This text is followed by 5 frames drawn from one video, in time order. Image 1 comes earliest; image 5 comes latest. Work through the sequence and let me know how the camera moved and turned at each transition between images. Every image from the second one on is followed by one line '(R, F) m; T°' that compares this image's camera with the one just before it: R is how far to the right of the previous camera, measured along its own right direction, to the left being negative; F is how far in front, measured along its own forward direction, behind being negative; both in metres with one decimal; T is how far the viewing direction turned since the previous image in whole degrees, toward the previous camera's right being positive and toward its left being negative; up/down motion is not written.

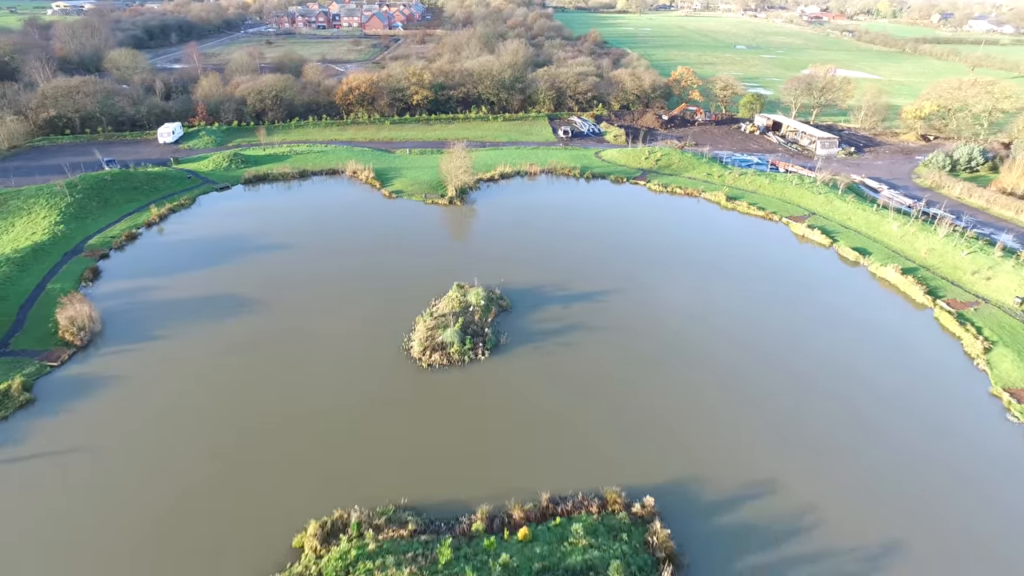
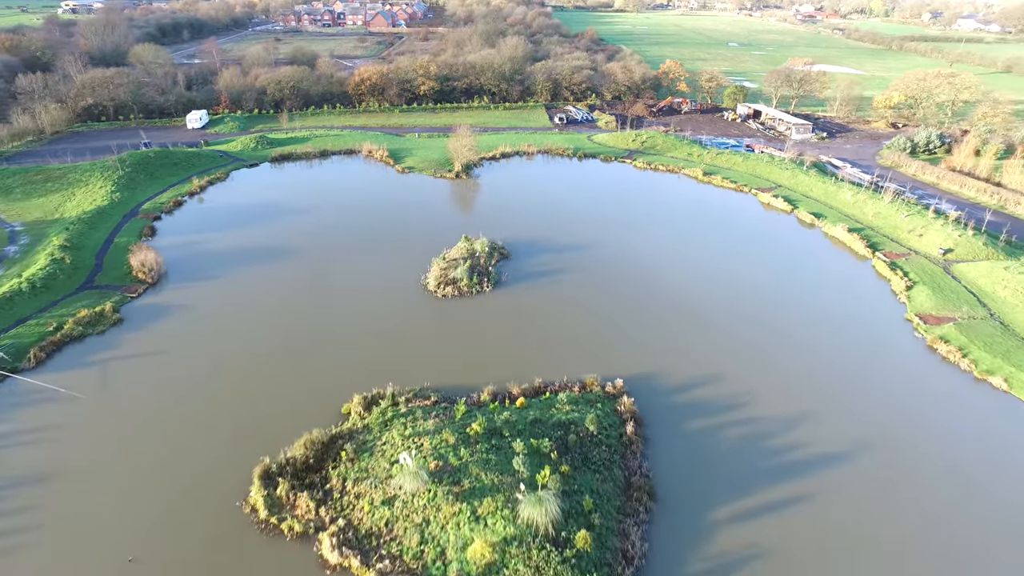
(0.0, -4.1) m; 0°
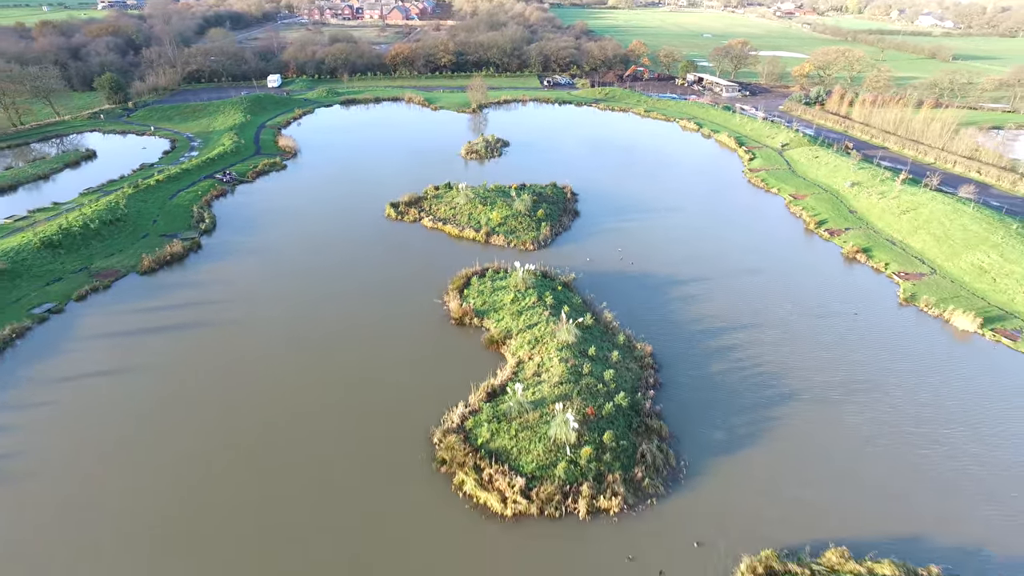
(+0.1, -16.8) m; 0°
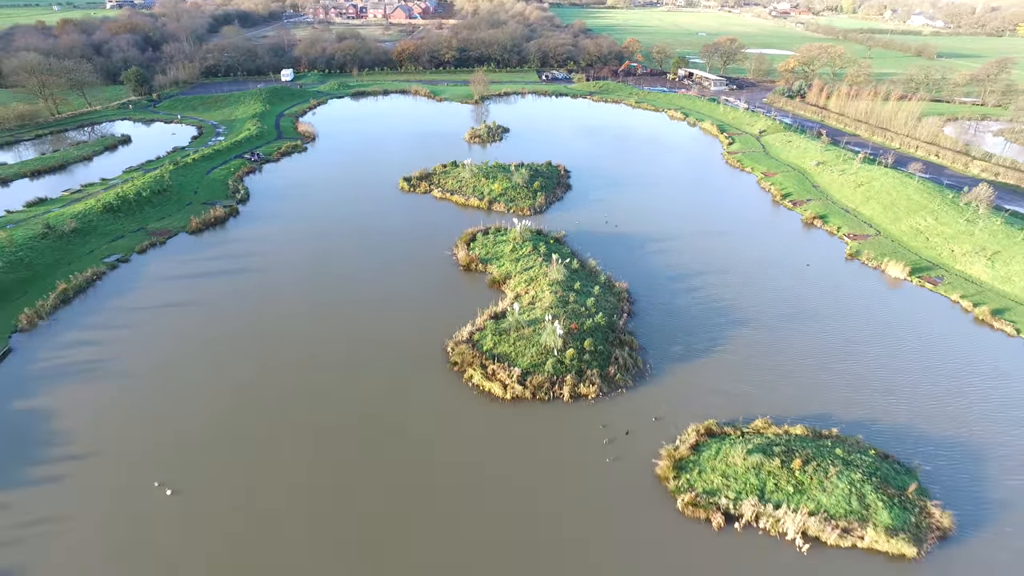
(0.0, -4.0) m; 0°
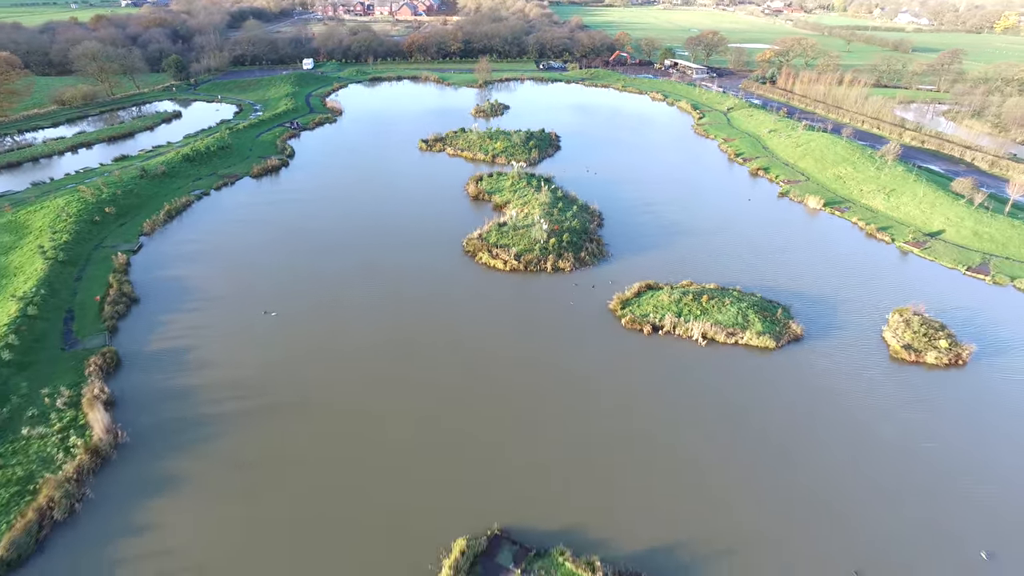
(+0.1, -7.4) m; 0°
